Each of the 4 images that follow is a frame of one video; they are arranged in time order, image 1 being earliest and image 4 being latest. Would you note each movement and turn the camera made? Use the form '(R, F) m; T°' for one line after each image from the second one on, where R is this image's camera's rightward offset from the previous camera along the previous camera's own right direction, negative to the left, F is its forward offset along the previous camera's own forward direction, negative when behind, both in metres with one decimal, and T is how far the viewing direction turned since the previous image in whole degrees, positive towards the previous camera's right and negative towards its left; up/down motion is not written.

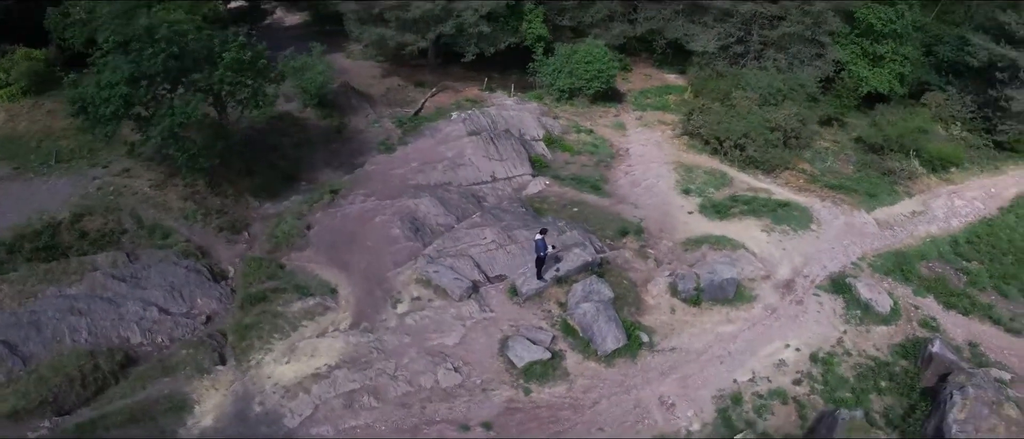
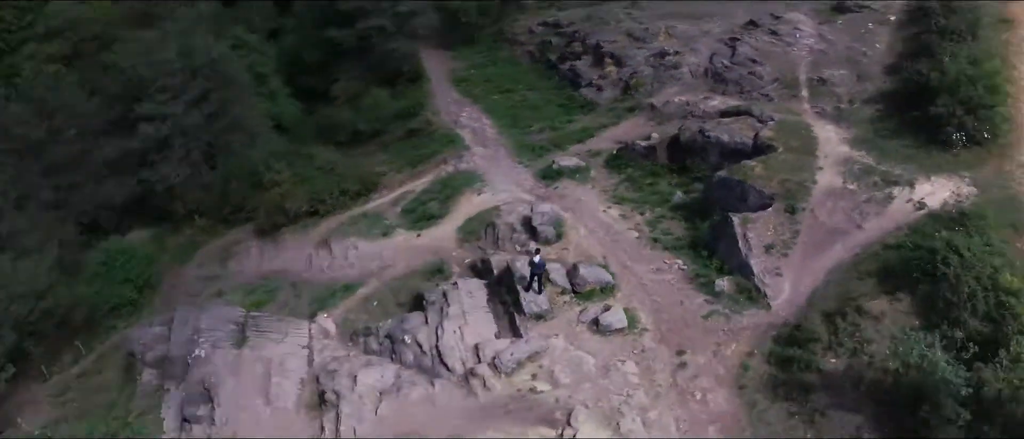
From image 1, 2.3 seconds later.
(-13.8, +4.4) m; +48°
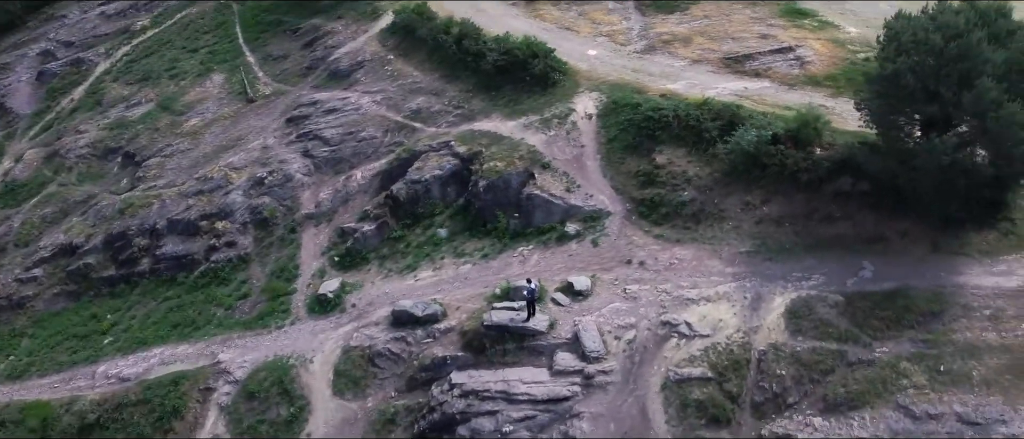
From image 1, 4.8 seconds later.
(-17.8, +5.1) m; +51°
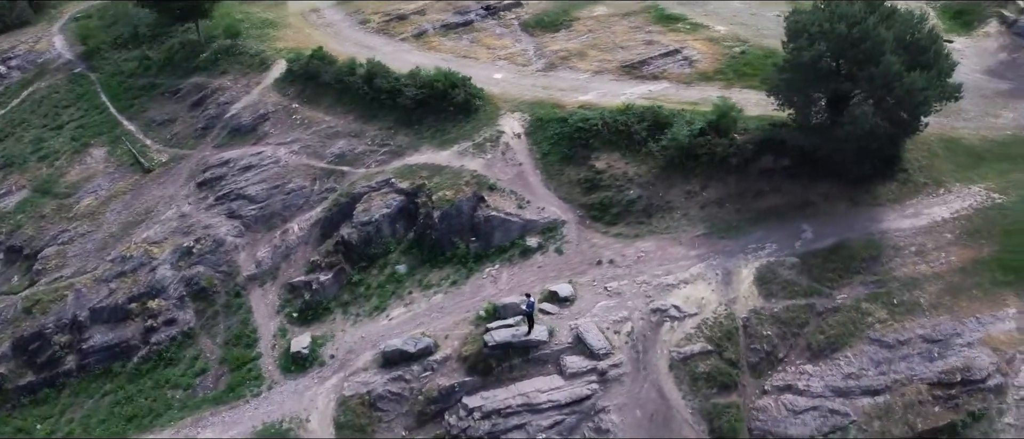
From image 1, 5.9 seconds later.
(-5.7, -0.5) m; +13°
